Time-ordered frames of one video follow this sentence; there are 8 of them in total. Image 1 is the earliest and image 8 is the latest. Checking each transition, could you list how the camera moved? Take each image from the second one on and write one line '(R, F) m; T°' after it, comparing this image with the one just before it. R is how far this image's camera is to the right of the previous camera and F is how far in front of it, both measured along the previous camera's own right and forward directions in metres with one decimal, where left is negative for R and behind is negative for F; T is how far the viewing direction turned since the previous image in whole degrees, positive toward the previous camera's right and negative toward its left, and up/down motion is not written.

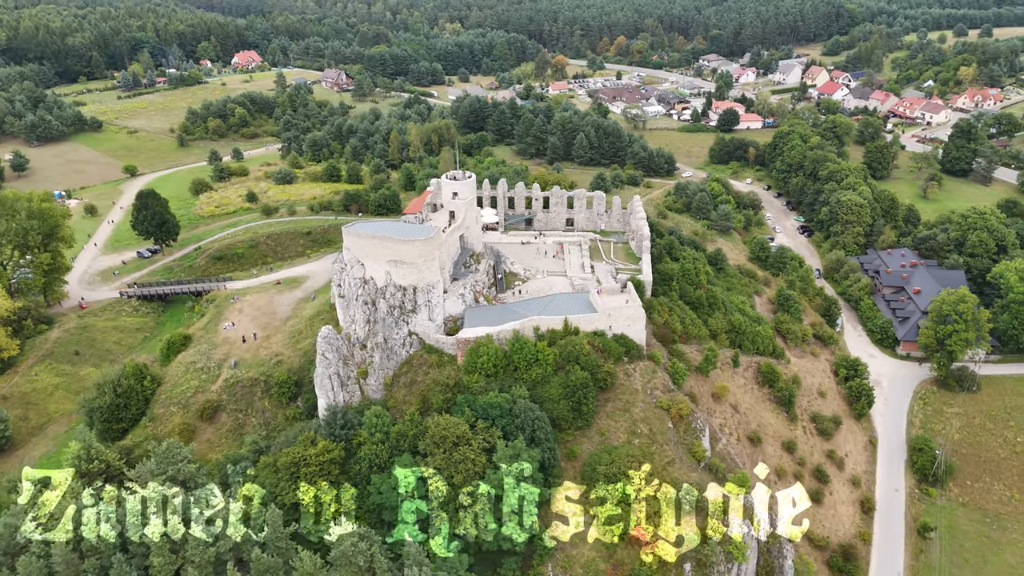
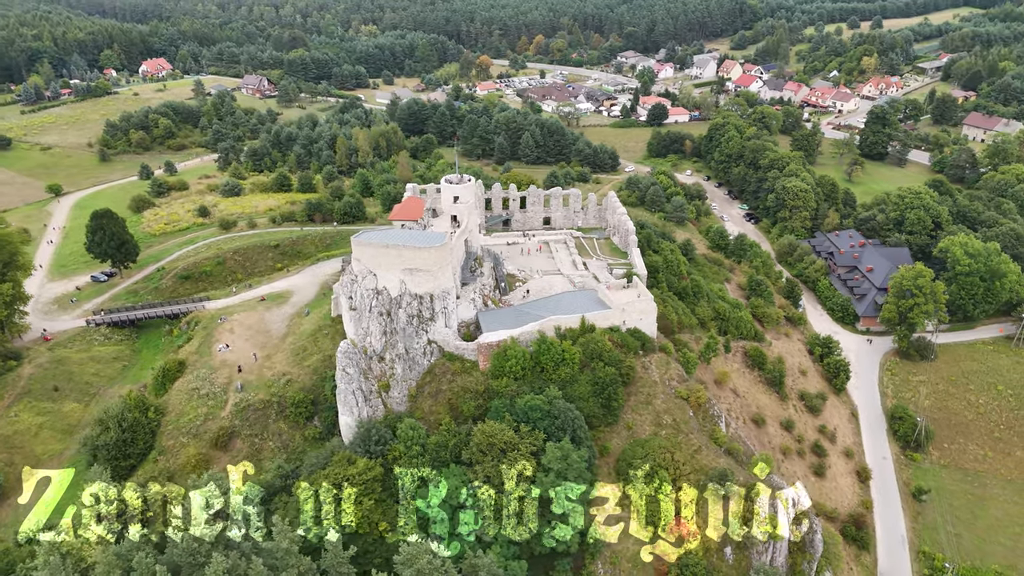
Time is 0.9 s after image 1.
(-5.3, +0.5) m; +7°
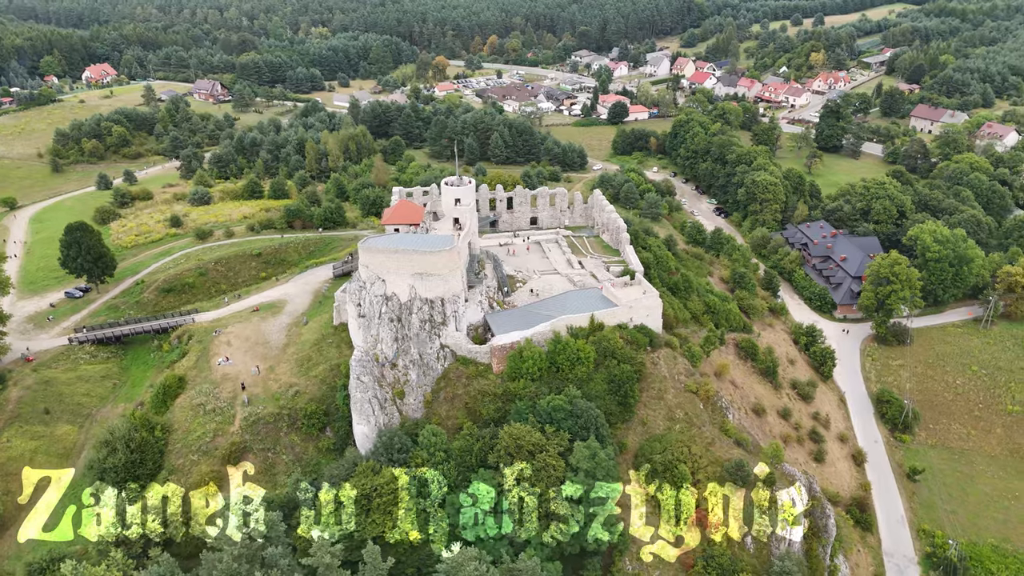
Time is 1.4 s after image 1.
(-3.1, +0.3) m; +4°
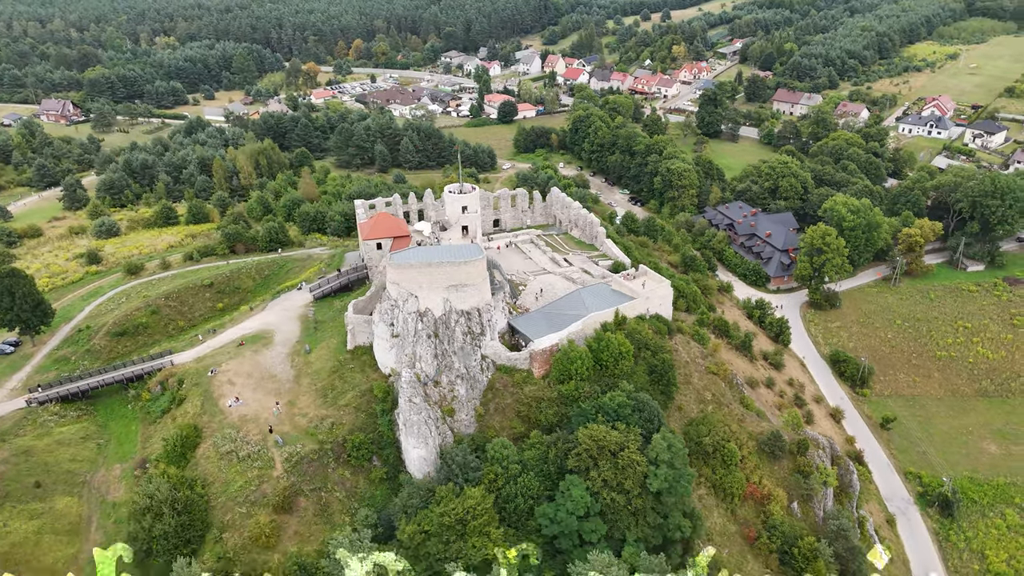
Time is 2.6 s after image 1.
(-8.7, +1.3) m; +11°
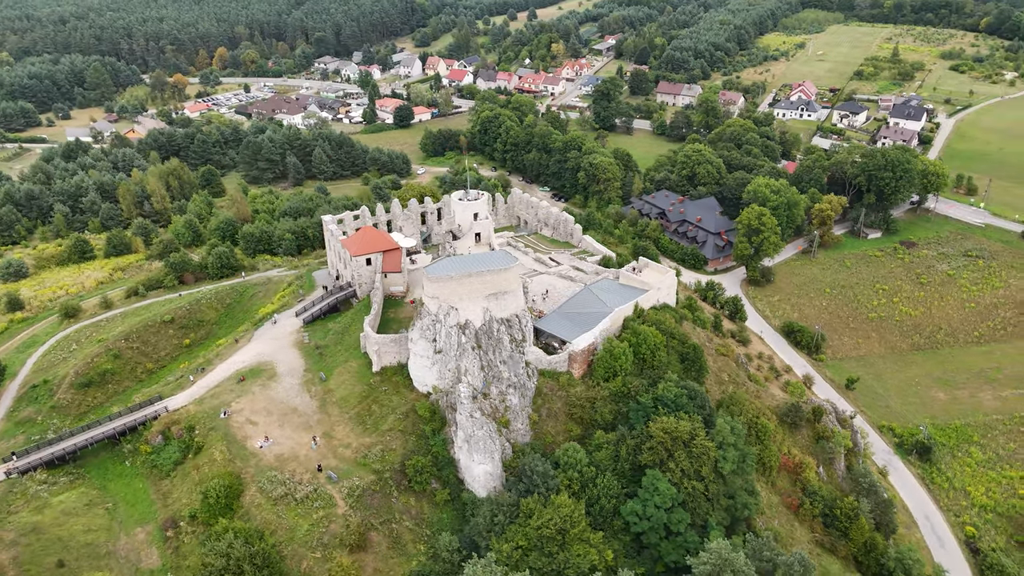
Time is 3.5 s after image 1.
(-8.2, +1.2) m; +10°
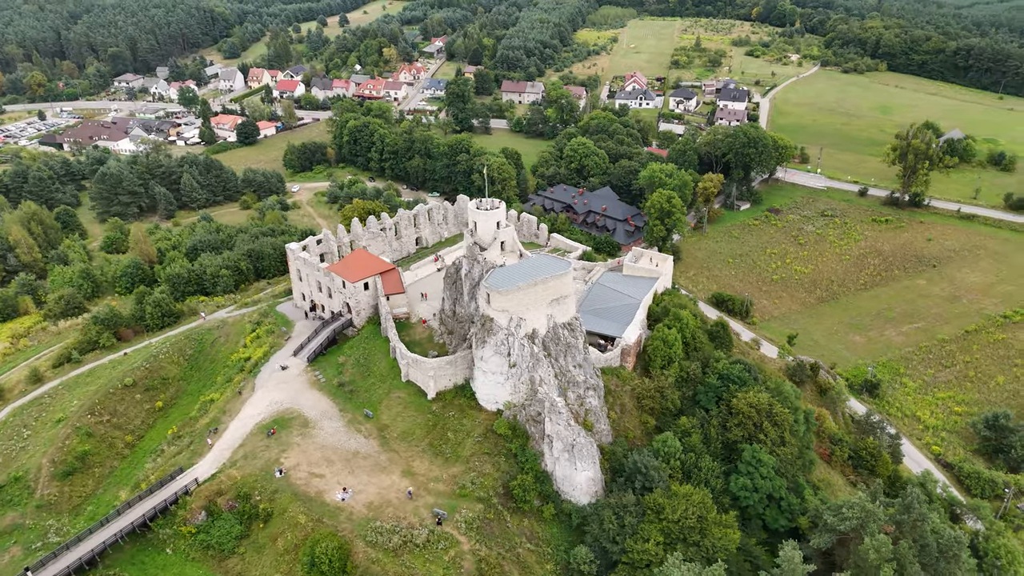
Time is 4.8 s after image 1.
(-11.6, +2.0) m; +15°
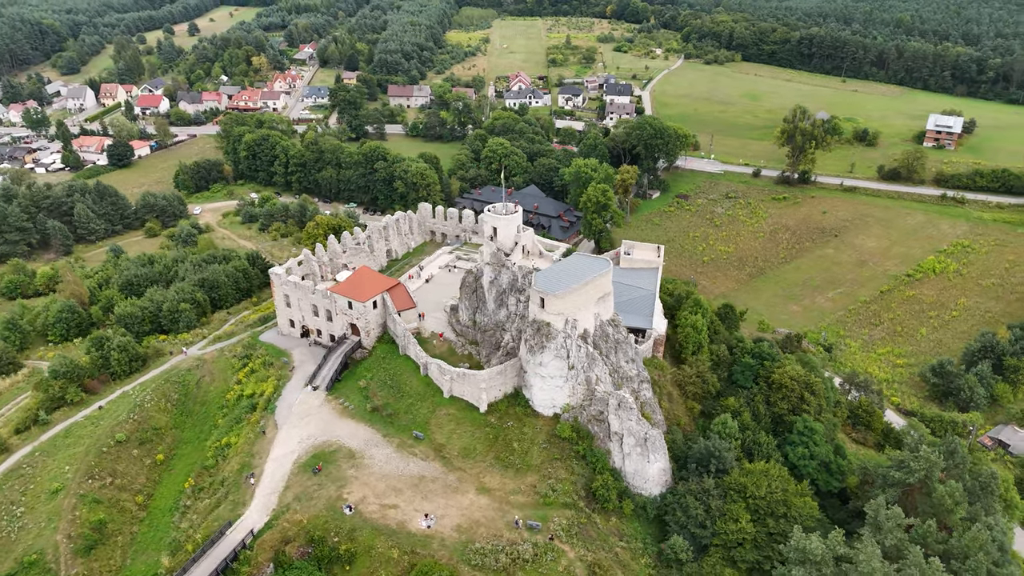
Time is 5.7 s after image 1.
(-8.5, +1.1) m; +11°
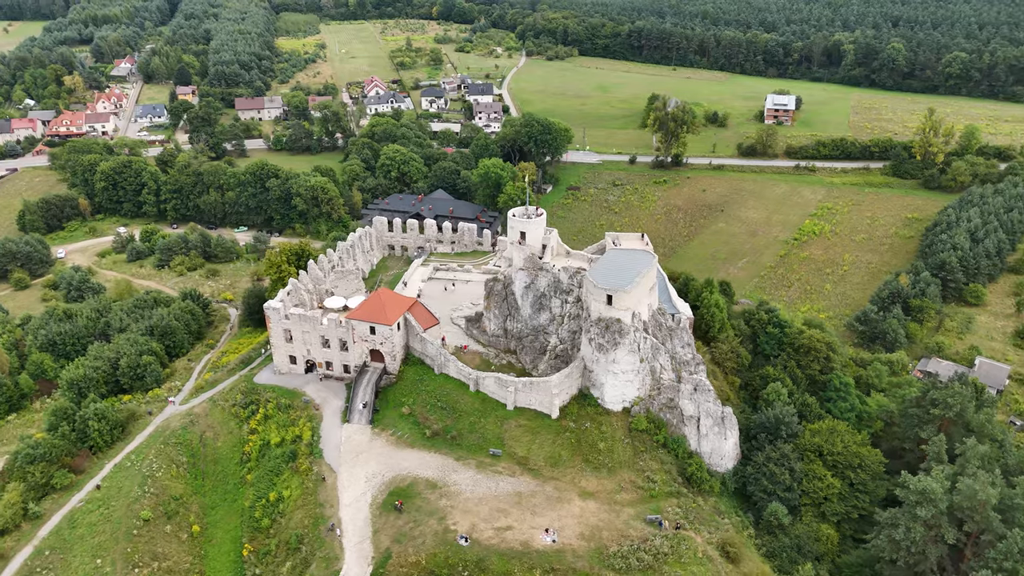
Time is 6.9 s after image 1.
(-10.6, +1.7) m; +14°
